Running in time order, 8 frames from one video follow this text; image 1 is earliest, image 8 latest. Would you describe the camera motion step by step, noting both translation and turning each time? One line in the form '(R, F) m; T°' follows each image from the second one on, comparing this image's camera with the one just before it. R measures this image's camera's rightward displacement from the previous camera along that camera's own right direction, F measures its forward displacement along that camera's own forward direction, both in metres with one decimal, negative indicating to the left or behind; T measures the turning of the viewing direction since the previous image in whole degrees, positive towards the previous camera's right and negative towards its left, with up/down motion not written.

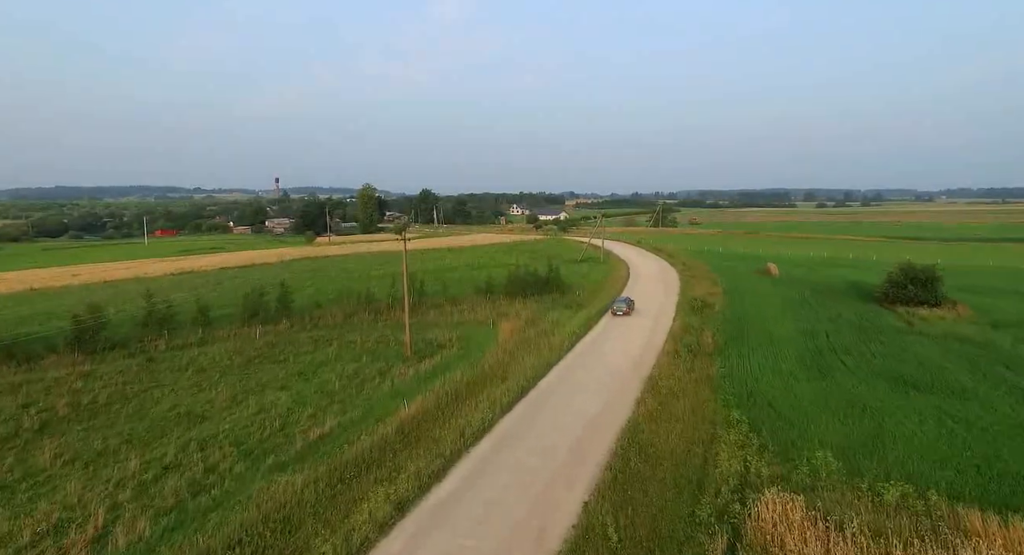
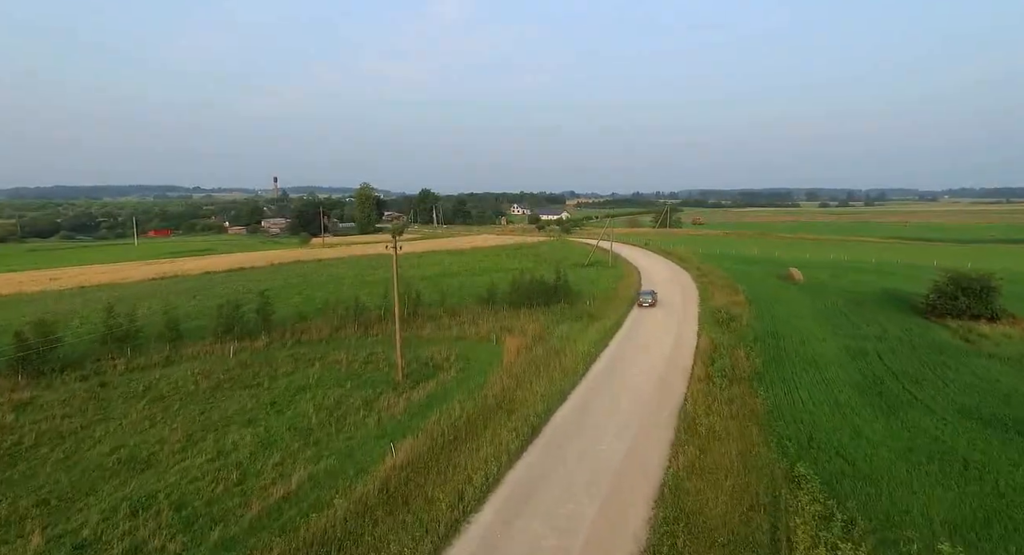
(-0.2, +2.4) m; 0°
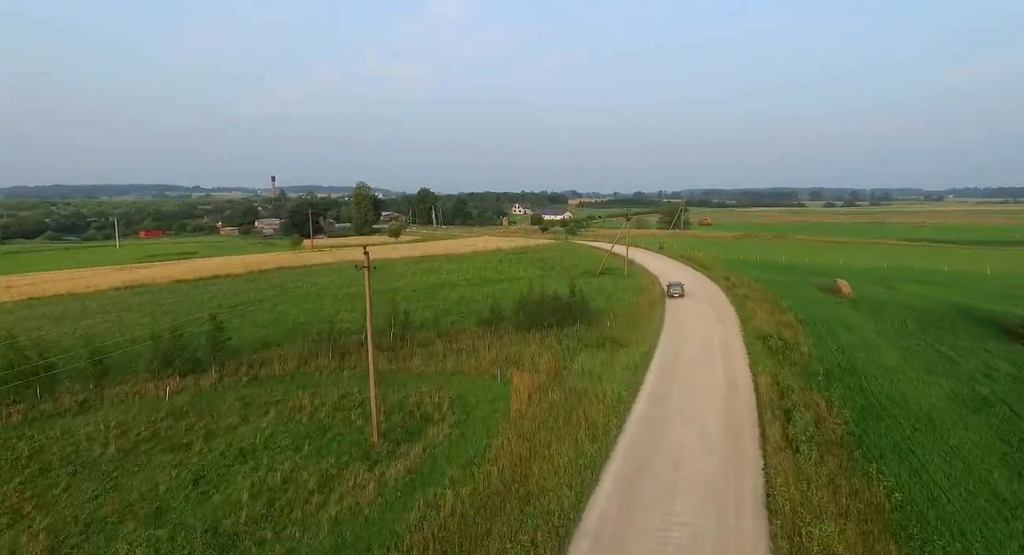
(-0.2, +3.9) m; 0°
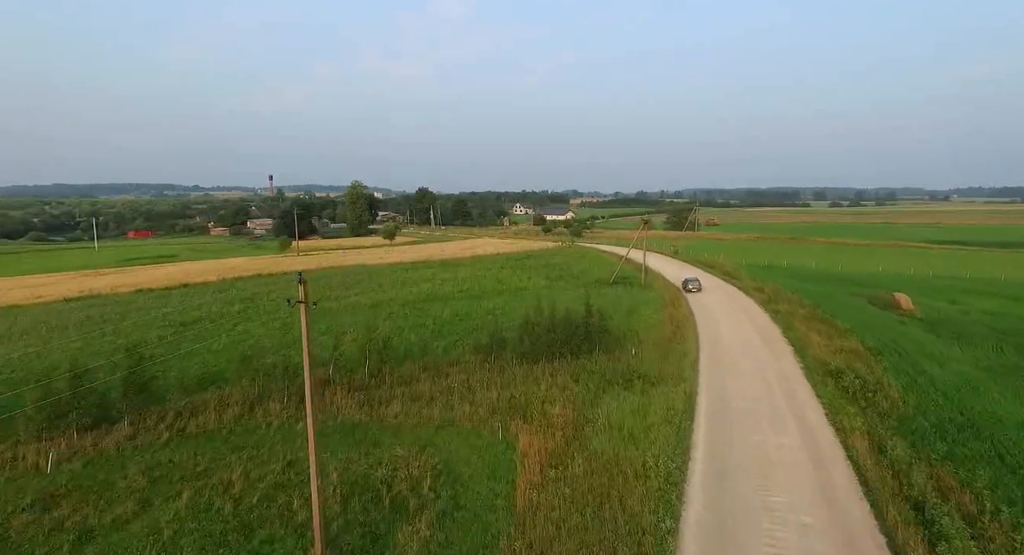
(-0.1, +3.9) m; 0°
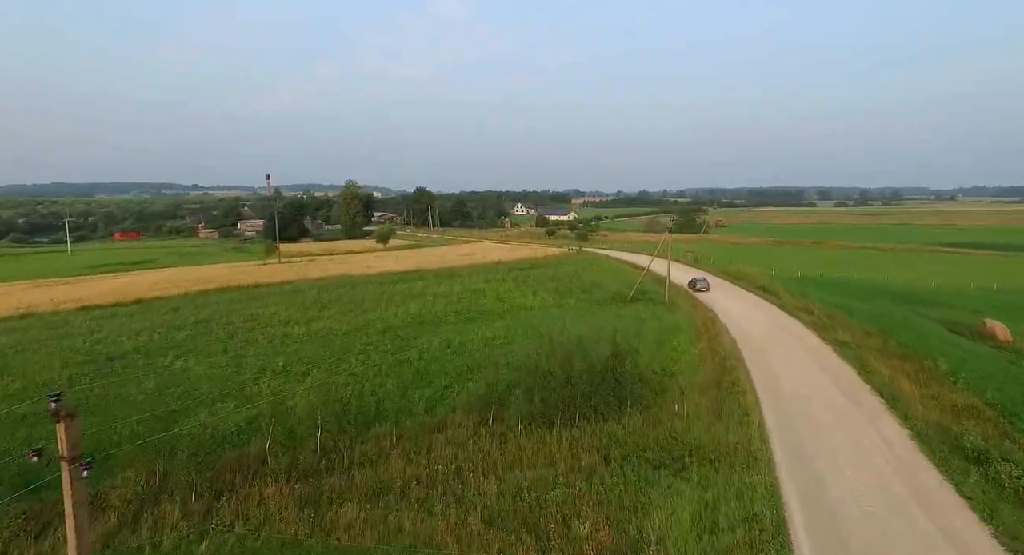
(-0.1, +4.3) m; 0°
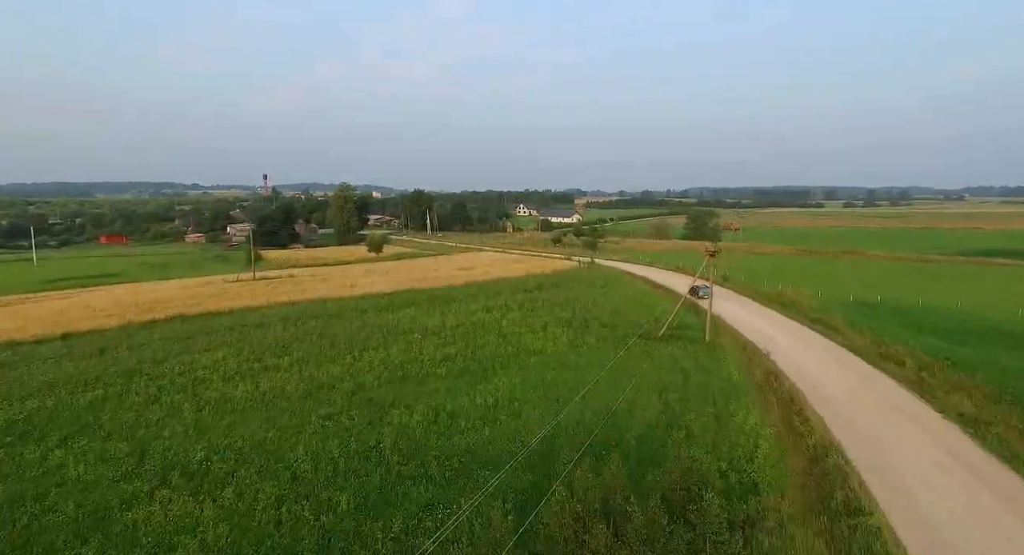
(-0.2, +5.0) m; 0°
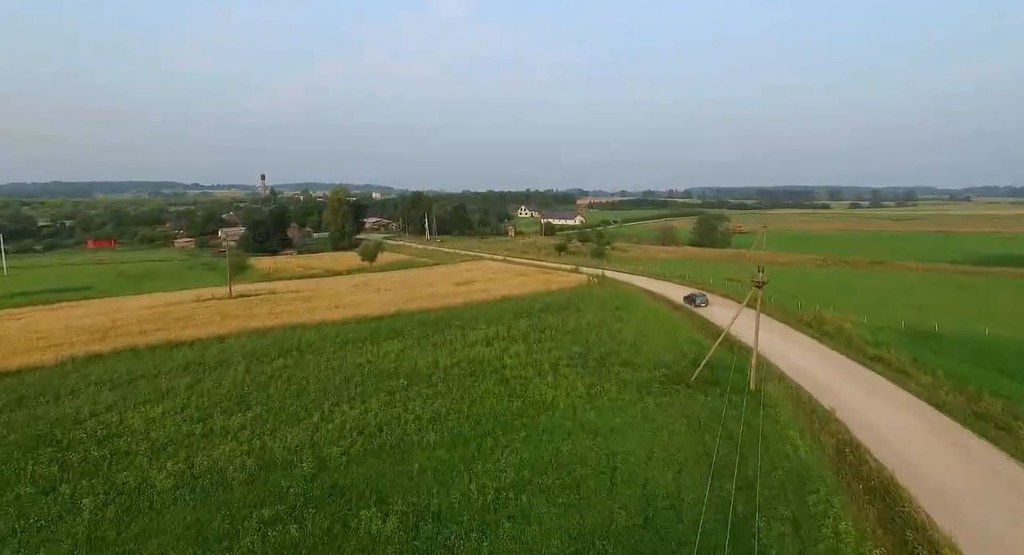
(-0.1, +3.7) m; 0°
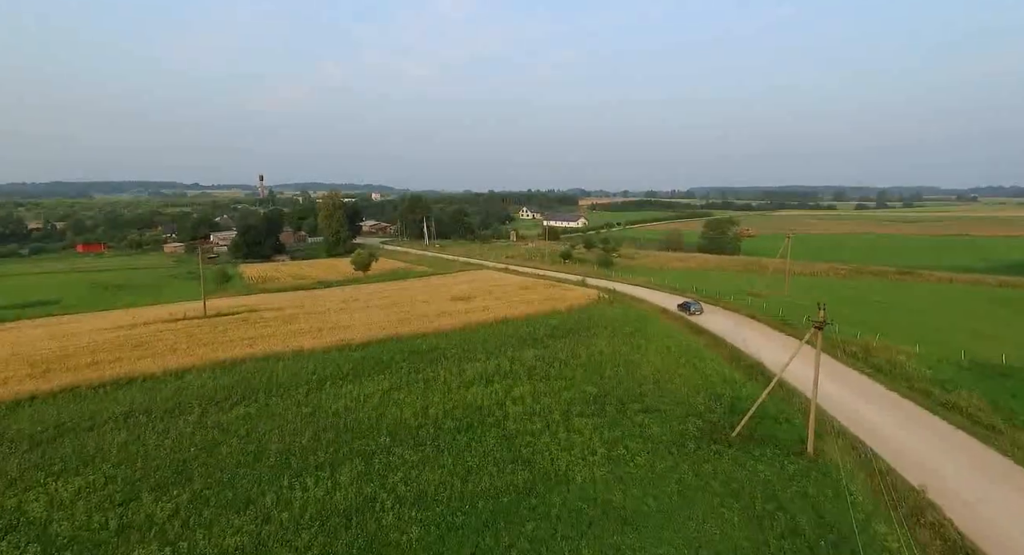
(-0.1, +3.3) m; 0°
